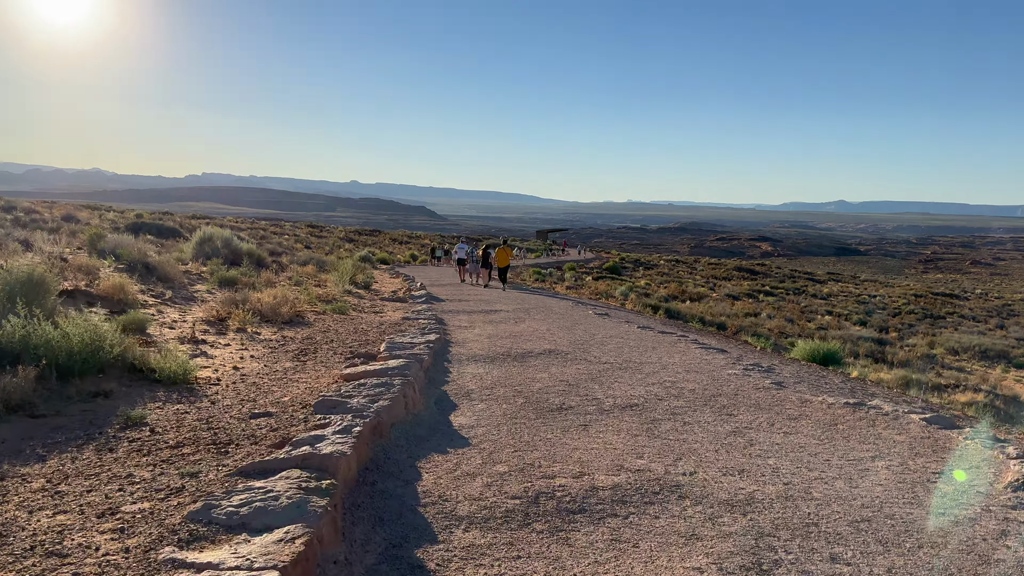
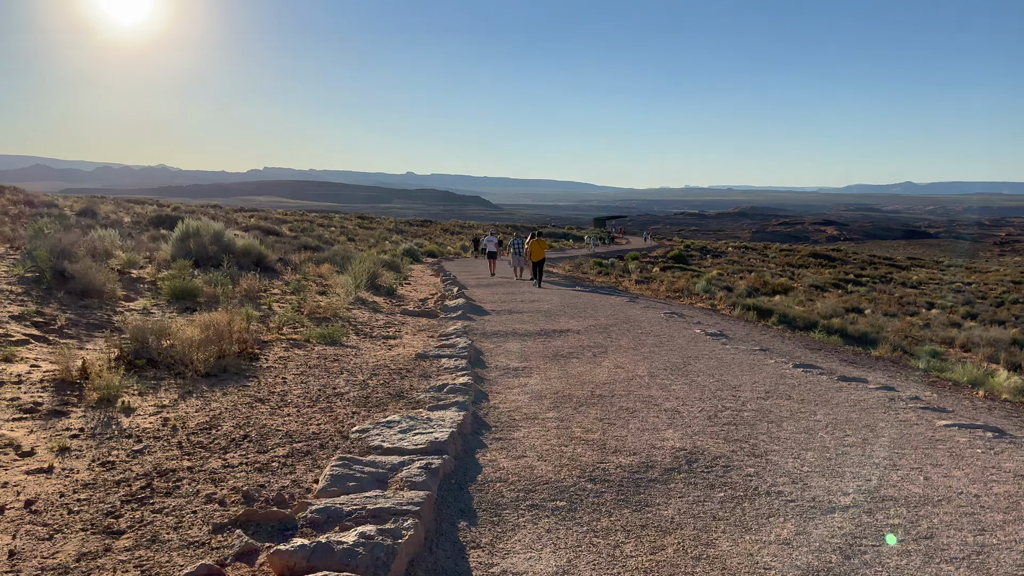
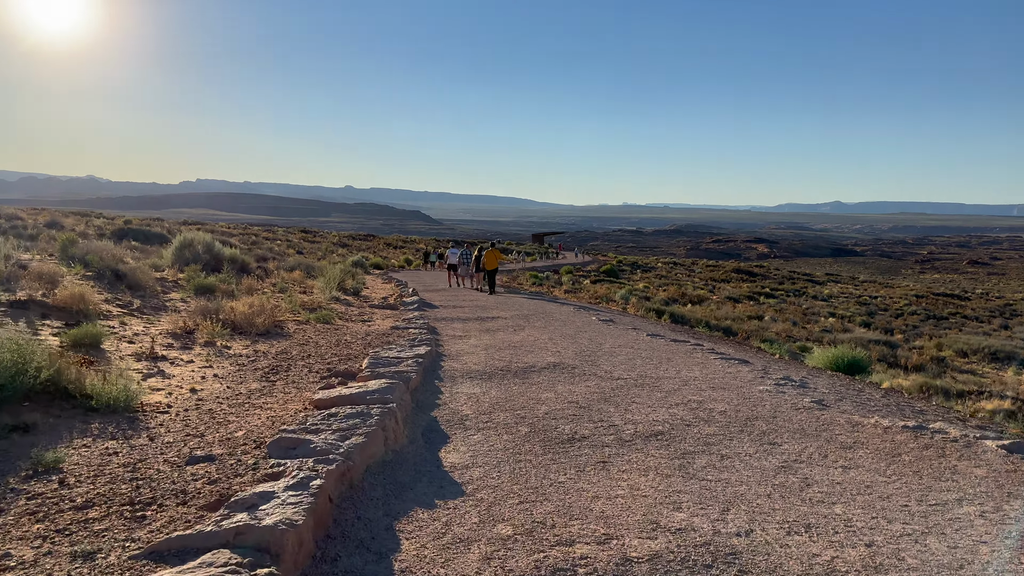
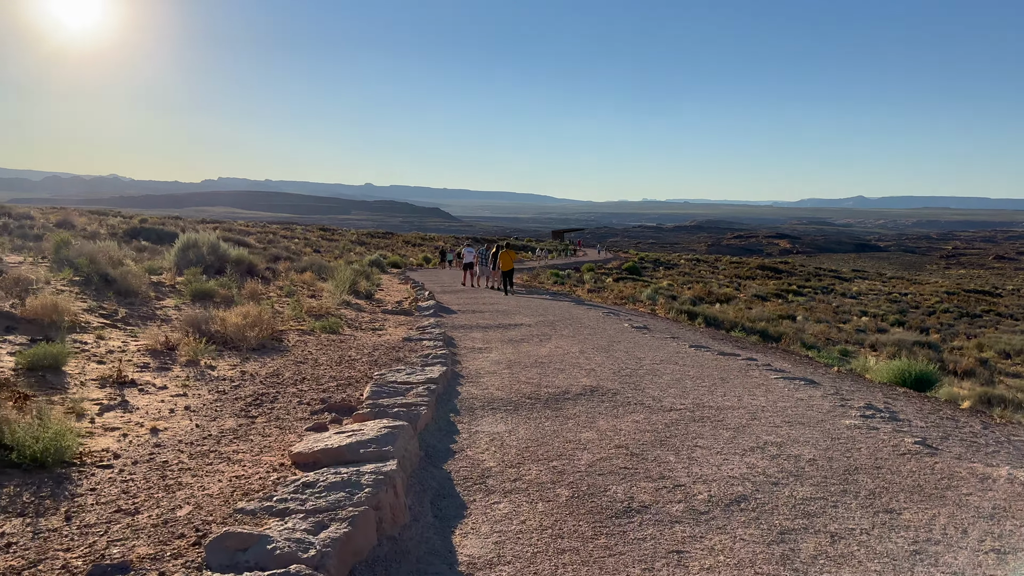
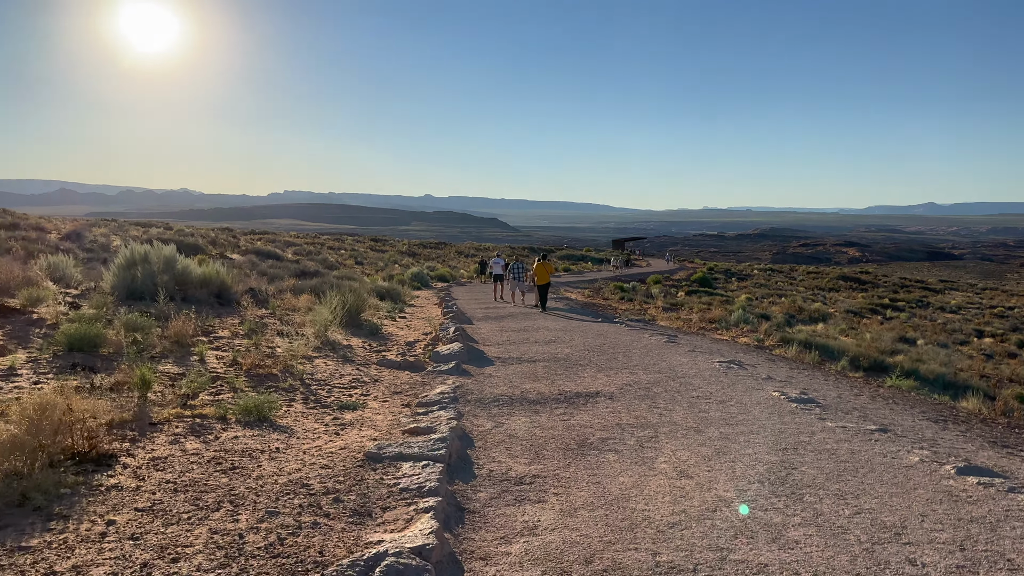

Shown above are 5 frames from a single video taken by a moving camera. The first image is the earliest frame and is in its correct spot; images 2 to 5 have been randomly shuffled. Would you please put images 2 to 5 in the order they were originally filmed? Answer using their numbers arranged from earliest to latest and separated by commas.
3, 4, 2, 5
